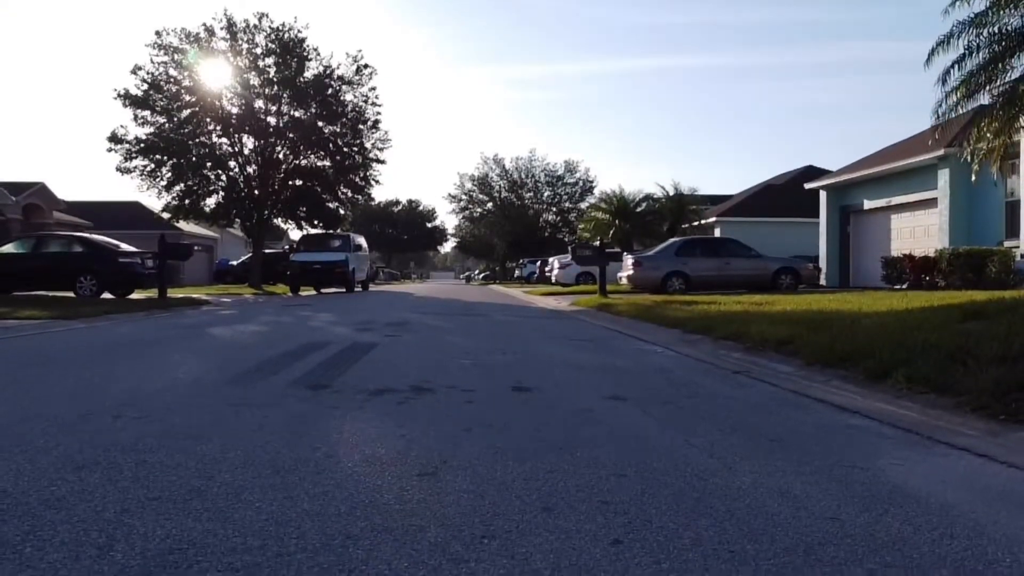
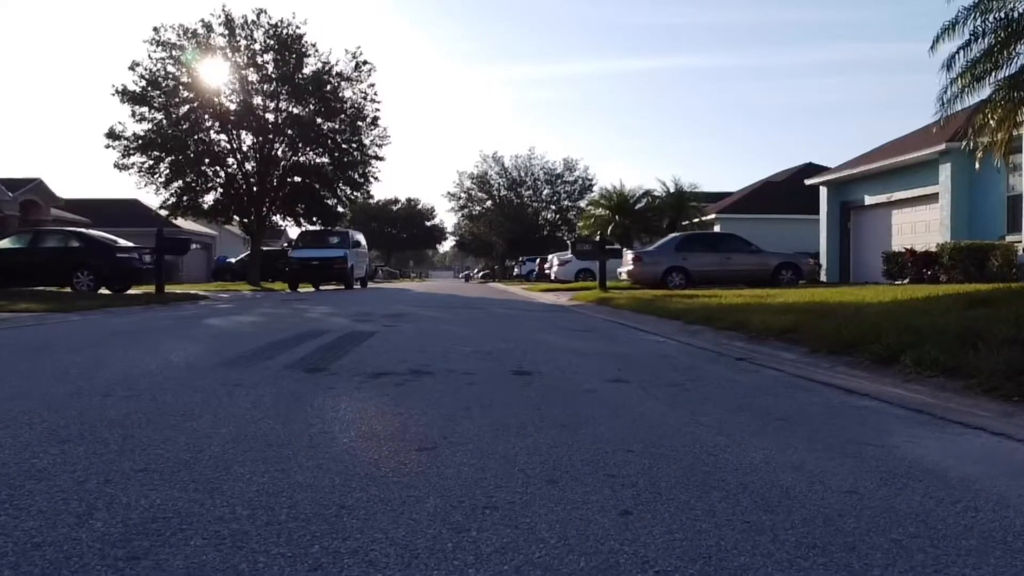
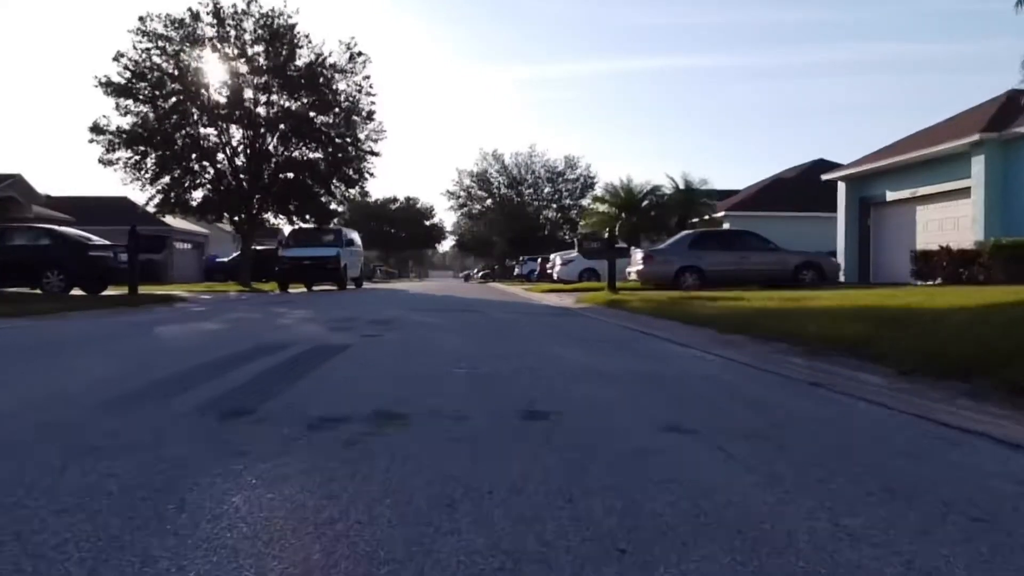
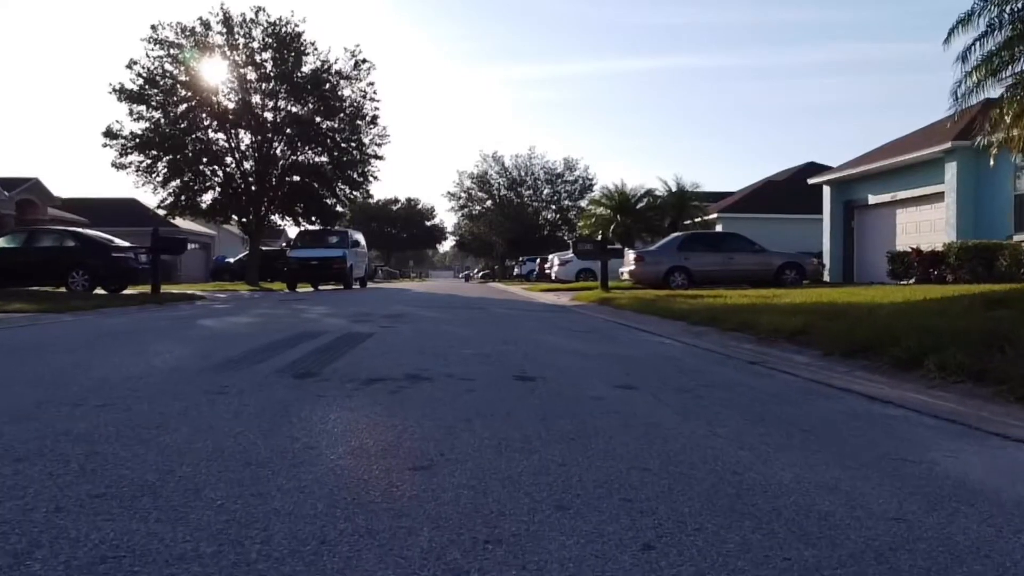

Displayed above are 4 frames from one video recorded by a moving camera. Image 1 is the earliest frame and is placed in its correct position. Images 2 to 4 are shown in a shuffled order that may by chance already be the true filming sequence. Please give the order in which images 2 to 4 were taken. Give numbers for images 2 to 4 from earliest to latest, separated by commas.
2, 4, 3
